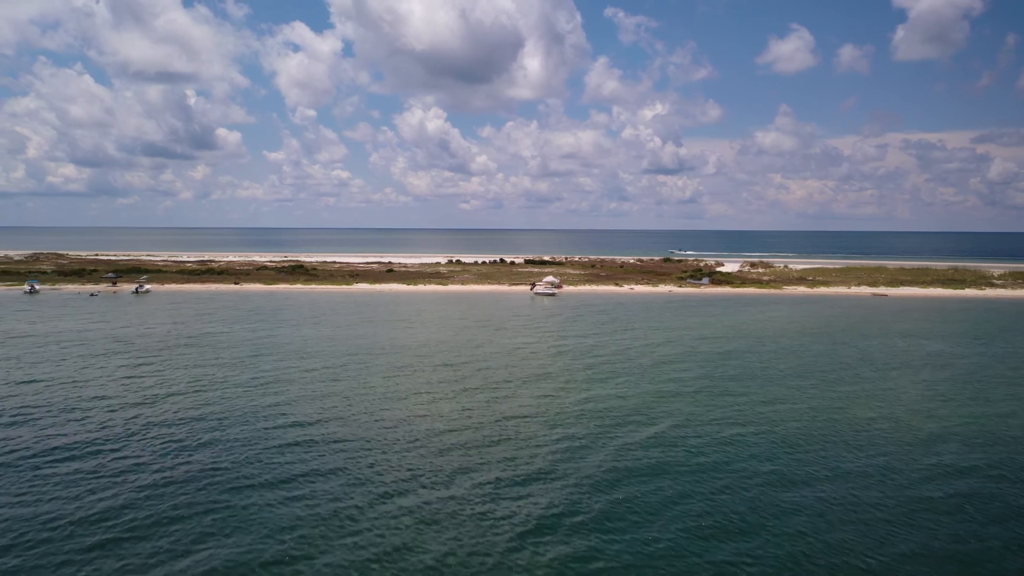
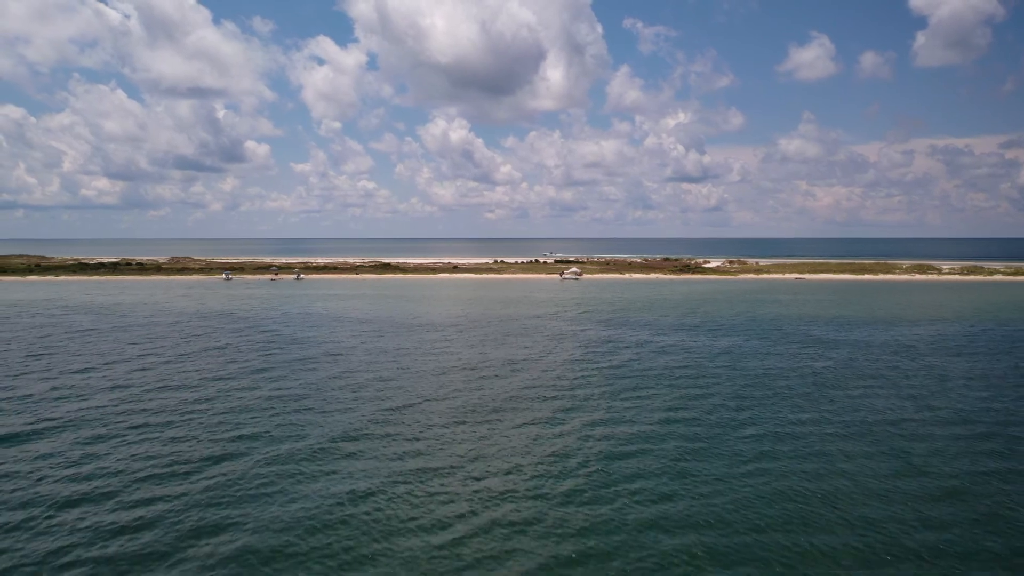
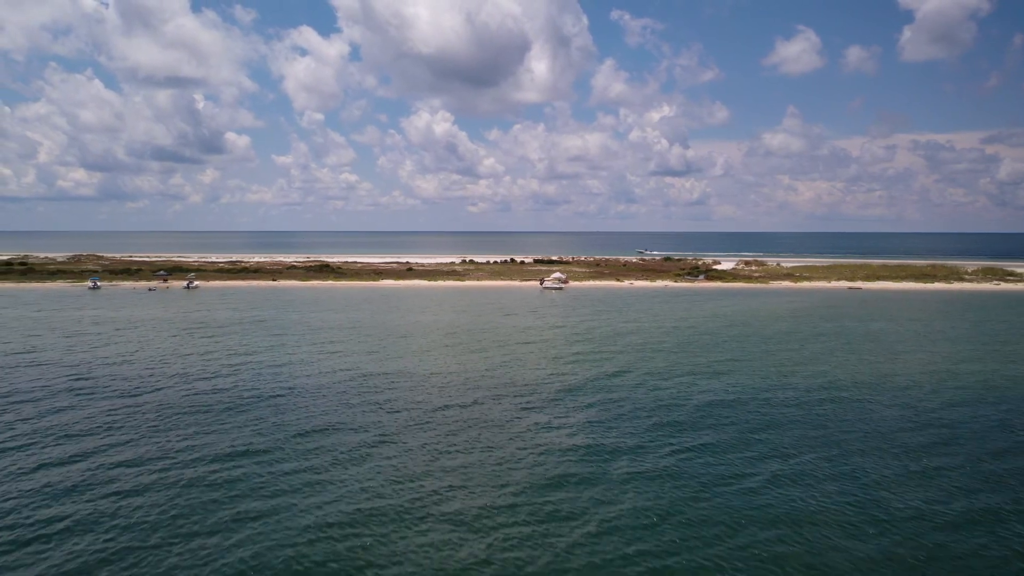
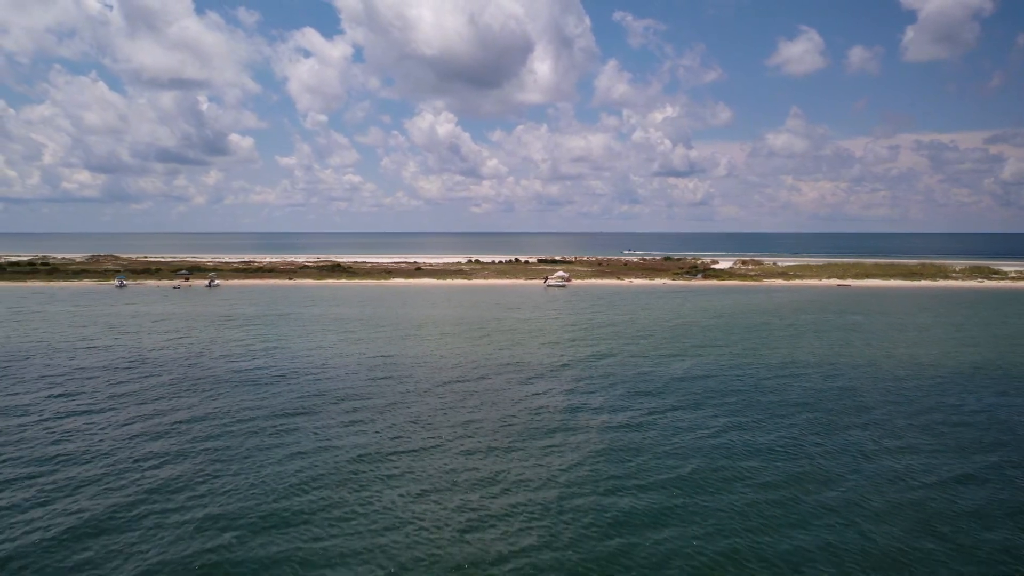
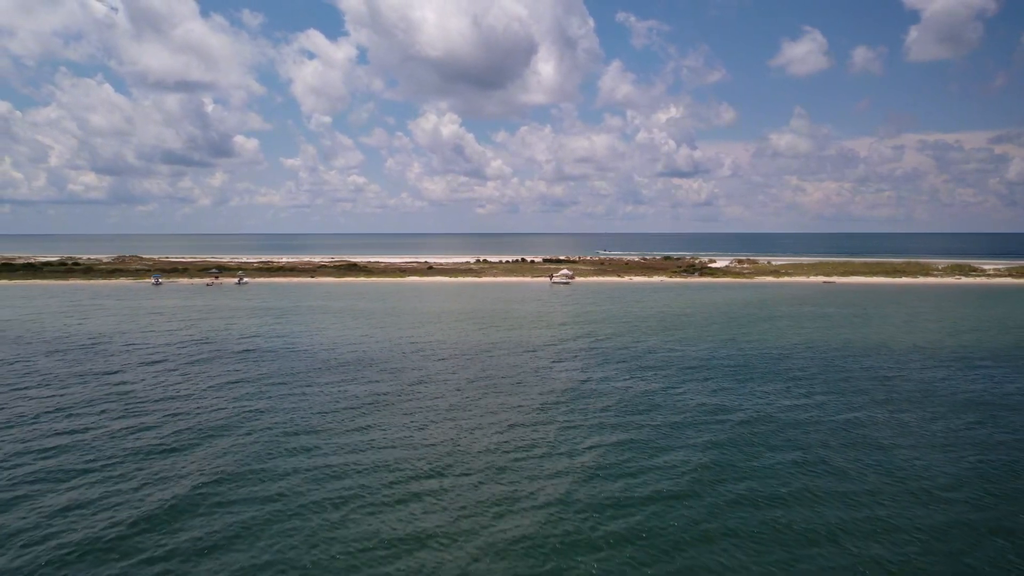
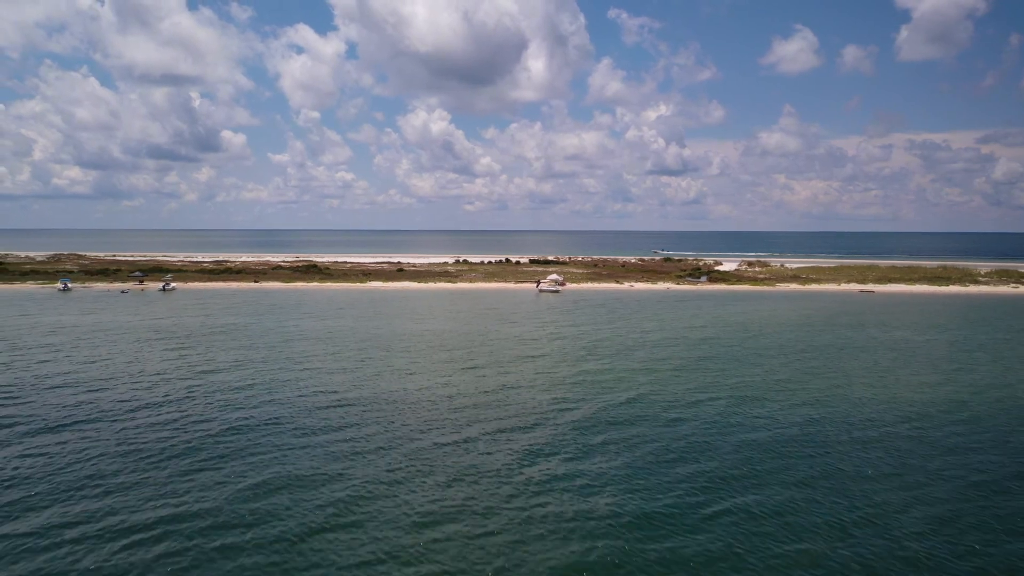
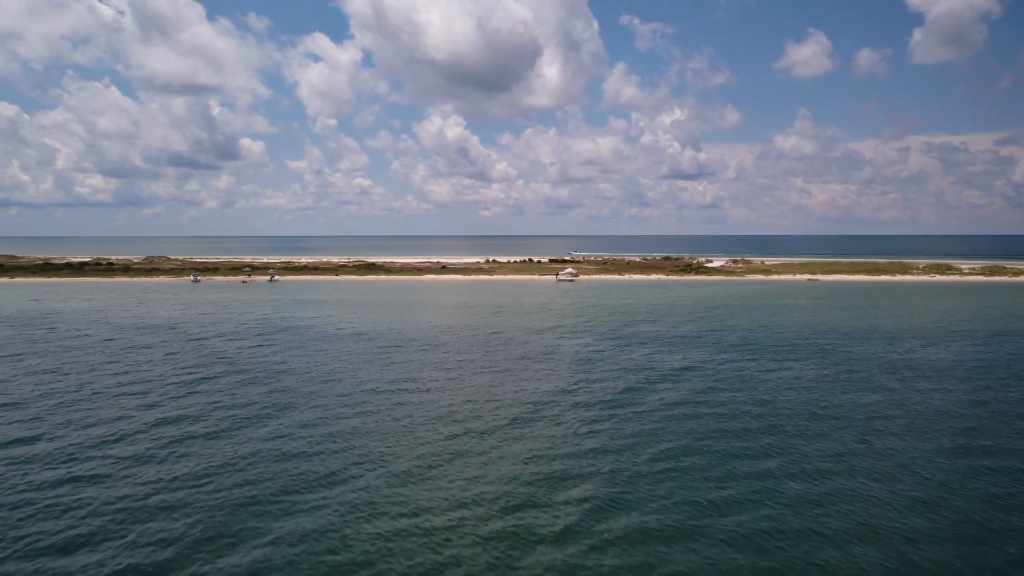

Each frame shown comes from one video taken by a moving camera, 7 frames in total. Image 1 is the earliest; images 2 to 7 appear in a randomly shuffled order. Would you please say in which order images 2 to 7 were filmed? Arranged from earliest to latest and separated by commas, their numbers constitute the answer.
6, 3, 4, 5, 7, 2
